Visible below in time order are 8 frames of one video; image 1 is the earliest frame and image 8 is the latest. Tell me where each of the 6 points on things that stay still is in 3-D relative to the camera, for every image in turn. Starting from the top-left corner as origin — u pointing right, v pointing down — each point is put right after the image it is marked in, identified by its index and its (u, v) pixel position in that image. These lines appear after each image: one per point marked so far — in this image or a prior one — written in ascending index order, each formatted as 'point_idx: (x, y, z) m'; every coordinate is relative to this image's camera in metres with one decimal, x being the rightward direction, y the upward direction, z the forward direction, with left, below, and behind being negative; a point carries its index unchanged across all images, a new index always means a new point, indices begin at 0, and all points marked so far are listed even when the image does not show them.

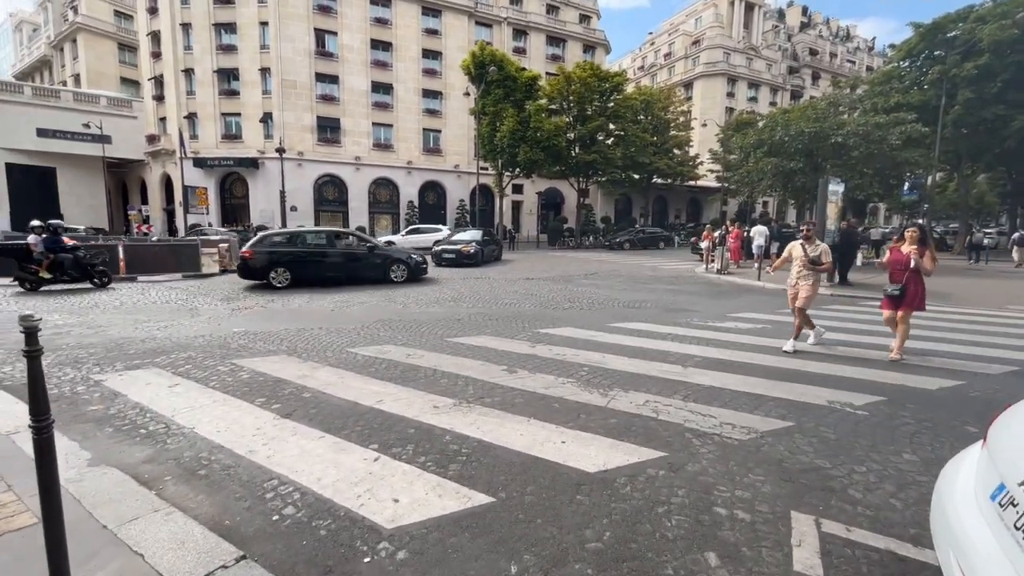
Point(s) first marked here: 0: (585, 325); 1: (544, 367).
0: (+1.5, -0.8, +8.9) m
1: (+0.5, -1.1, +6.2) m
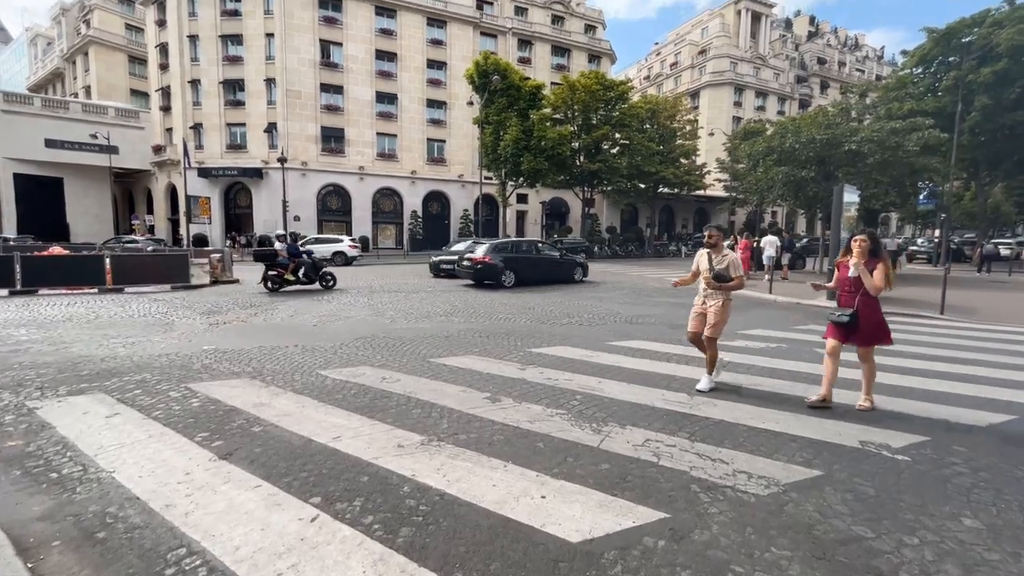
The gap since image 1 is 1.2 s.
0: (+1.3, -1.0, +8.2) m
1: (+0.3, -1.3, +5.5) m
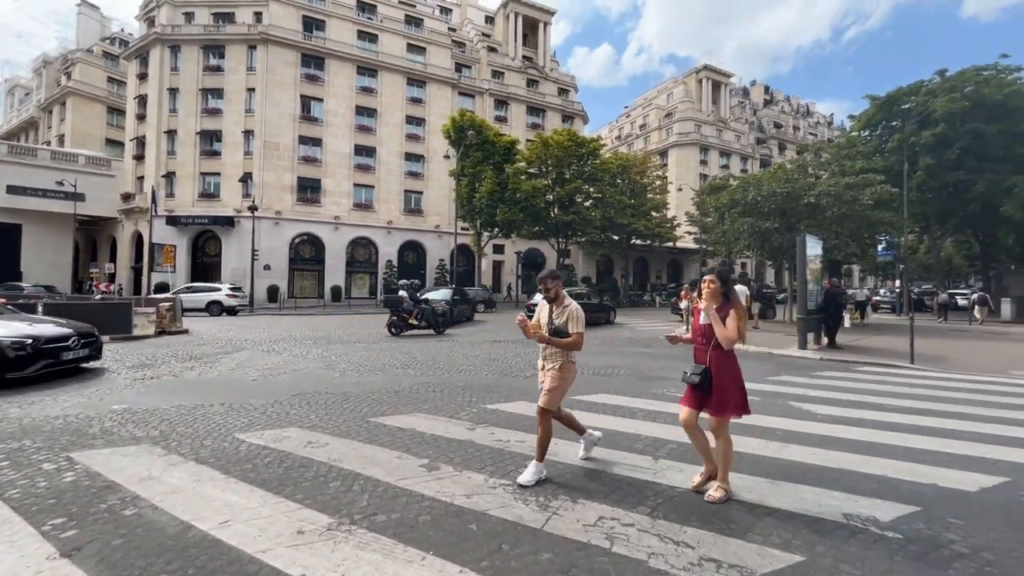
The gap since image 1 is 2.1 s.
0: (+0.5, -1.9, +7.5) m
1: (-0.4, -1.9, +4.8) m
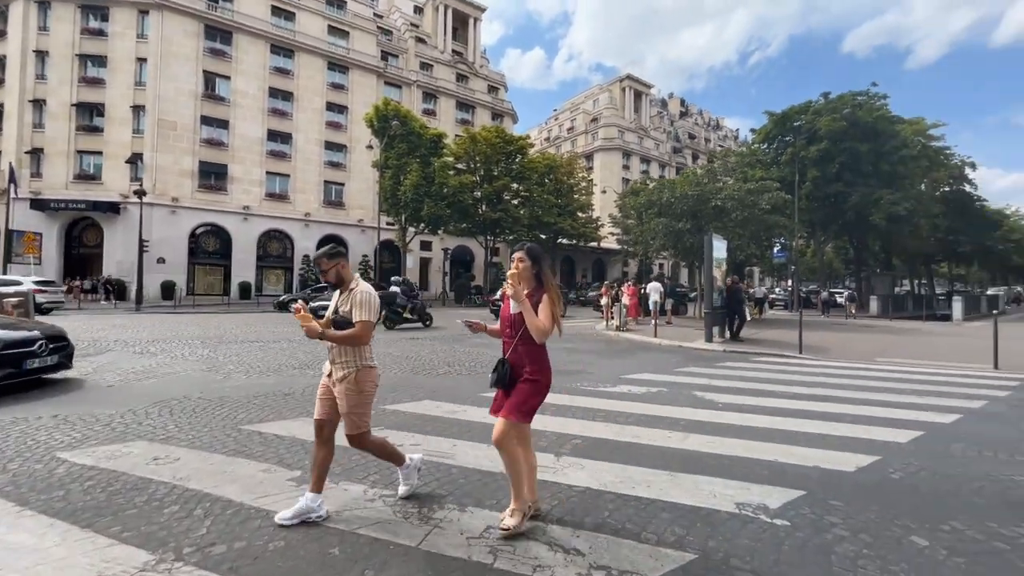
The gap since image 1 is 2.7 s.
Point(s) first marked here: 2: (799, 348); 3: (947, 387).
0: (-1.0, -1.7, +7.1) m
1: (-1.4, -1.7, +4.2) m
2: (+8.7, -1.8, +13.3) m
3: (+8.8, -2.0, +8.8) m
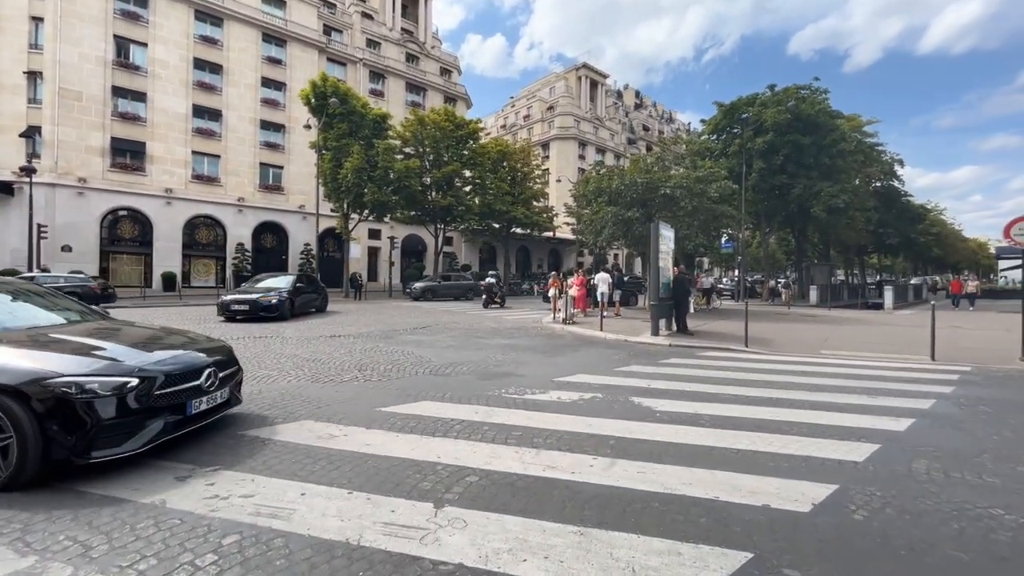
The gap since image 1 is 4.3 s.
0: (-2.2, -1.6, +5.8) m
1: (-2.4, -1.7, +2.9) m
2: (+6.8, -1.6, +12.9) m
3: (+7.3, -1.8, +8.4) m
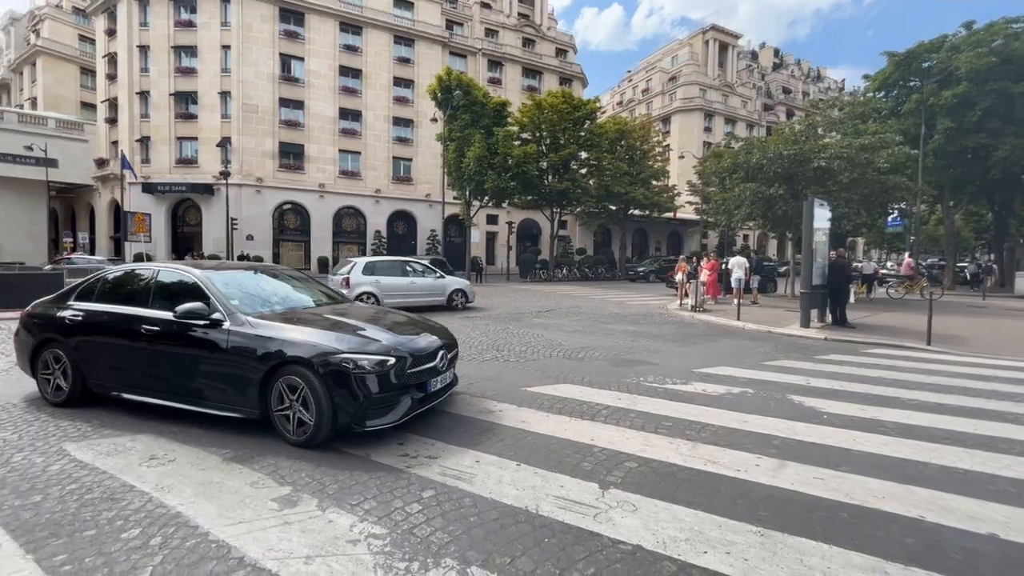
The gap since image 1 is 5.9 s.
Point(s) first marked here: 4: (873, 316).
0: (-0.3, -1.4, +6.2) m
1: (-1.2, -1.6, +3.5) m
2: (+10.2, -1.2, +10.9) m
3: (+9.6, -1.7, +6.5) m
4: (+11.8, -0.9, +14.5) m
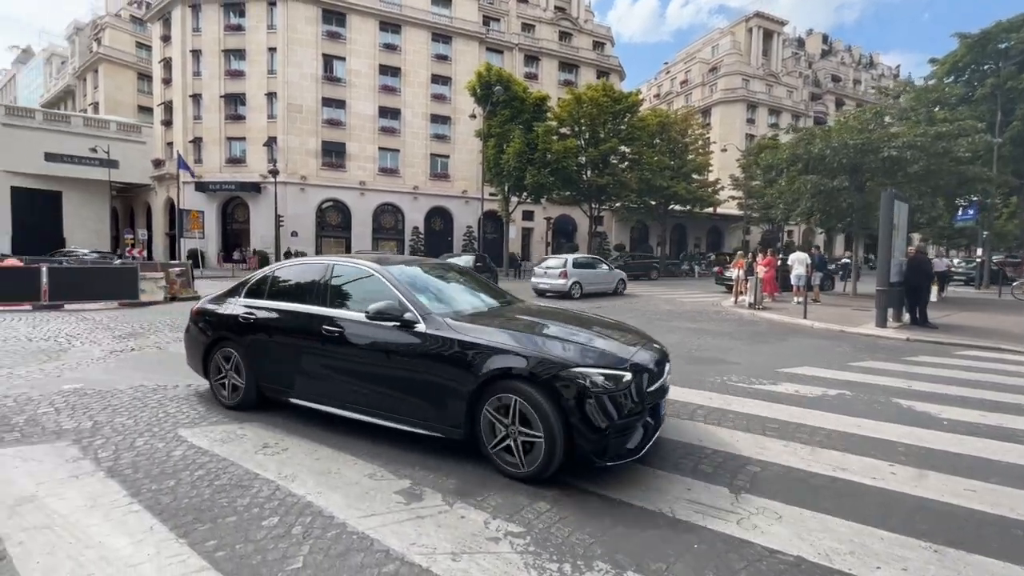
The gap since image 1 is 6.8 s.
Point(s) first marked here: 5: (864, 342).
0: (+0.8, -1.4, +6.1) m
1: (-0.2, -1.5, +3.4) m
2: (+11.6, -1.2, +10.1) m
3: (+10.7, -1.6, +5.7) m
4: (+13.5, -0.8, +13.5) m
5: (+7.9, -1.2, +9.9) m
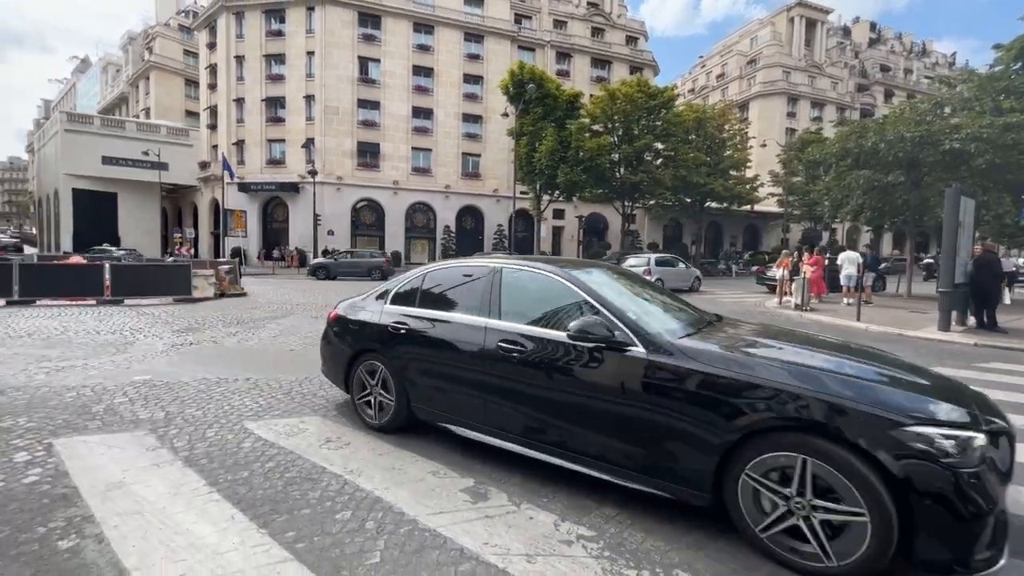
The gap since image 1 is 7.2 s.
0: (+1.5, -1.4, +6.0) m
1: (+0.3, -1.5, +3.4) m
2: (+12.5, -1.2, +9.3) m
3: (+11.3, -1.7, +5.0) m
4: (+14.6, -0.9, +12.6) m
5: (+8.8, -1.2, +9.4) m
